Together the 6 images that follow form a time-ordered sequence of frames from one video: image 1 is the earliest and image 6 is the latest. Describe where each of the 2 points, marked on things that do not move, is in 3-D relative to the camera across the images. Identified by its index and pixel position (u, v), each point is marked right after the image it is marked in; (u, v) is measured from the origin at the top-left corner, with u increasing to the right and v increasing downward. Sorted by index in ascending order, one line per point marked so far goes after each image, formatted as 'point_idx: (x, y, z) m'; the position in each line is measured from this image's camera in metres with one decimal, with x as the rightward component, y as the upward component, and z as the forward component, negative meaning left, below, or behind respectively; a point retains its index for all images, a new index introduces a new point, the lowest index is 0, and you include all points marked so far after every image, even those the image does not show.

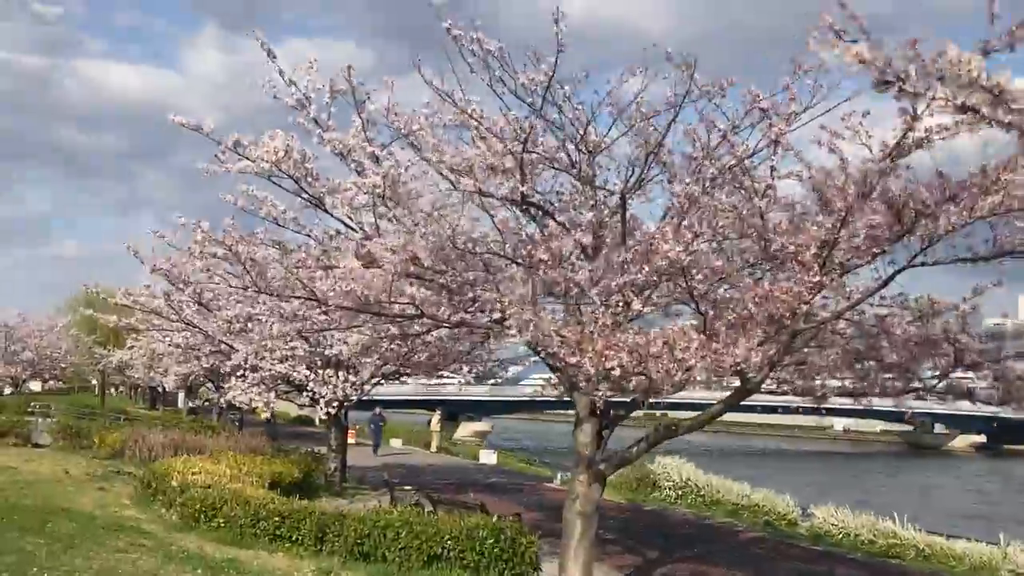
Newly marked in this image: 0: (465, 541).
0: (-0.4, -2.3, +10.5) m
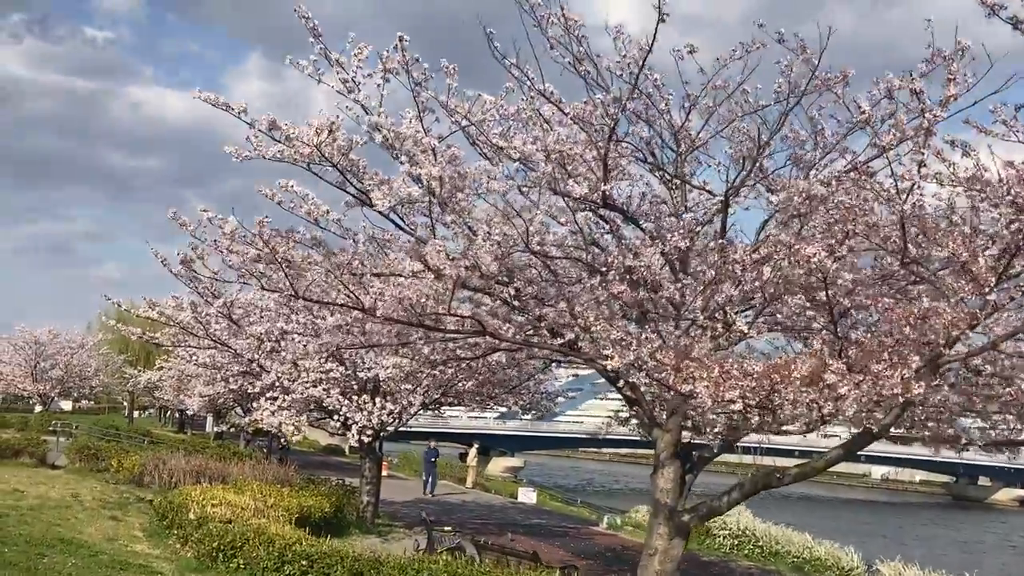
0: (+0.1, -2.5, +9.0) m
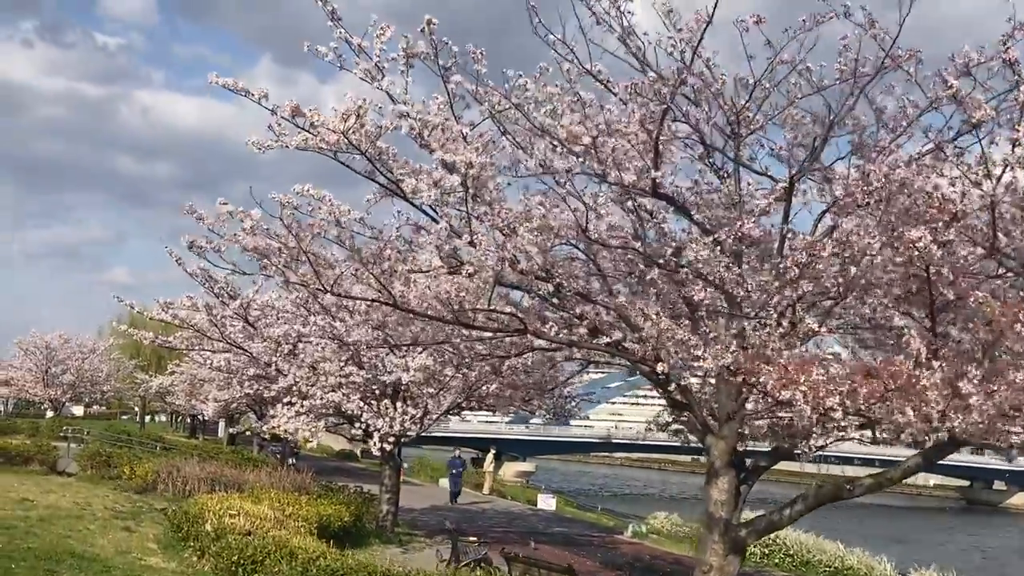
0: (+0.4, -2.4, +8.4) m
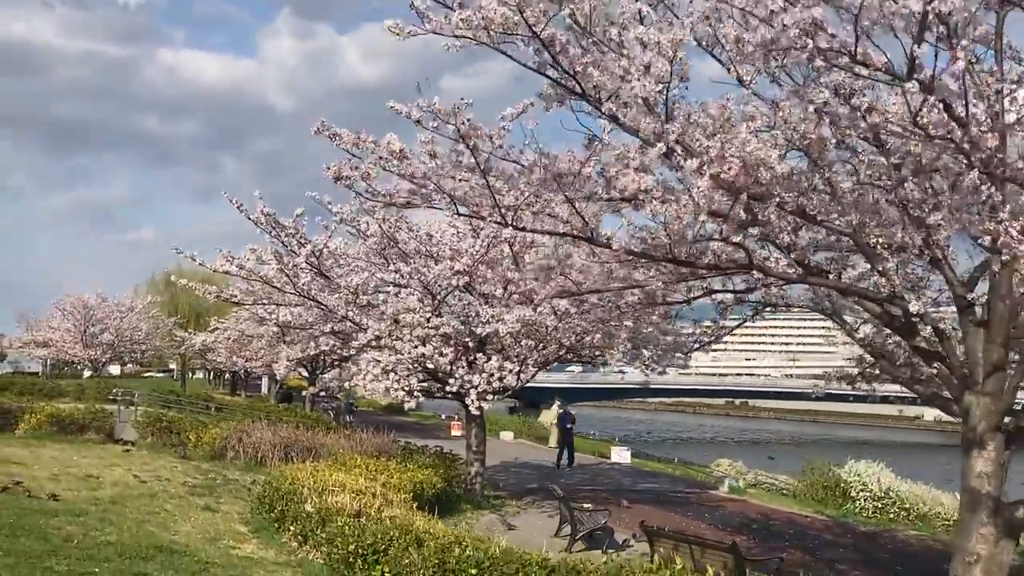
0: (+1.6, -2.0, +6.8) m
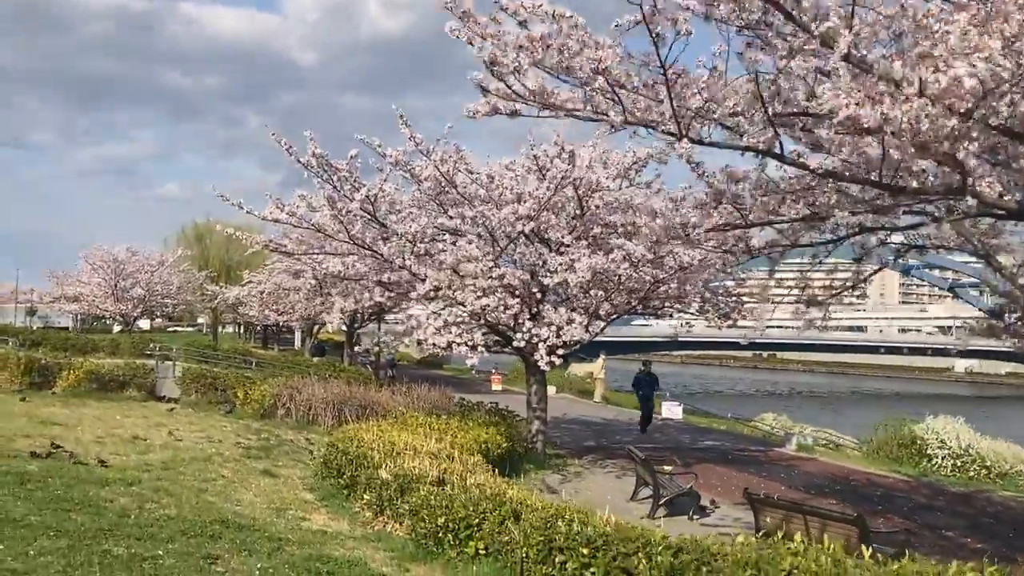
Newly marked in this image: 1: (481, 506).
0: (+2.2, -1.6, +5.9) m
1: (-0.2, -1.4, +7.4) m
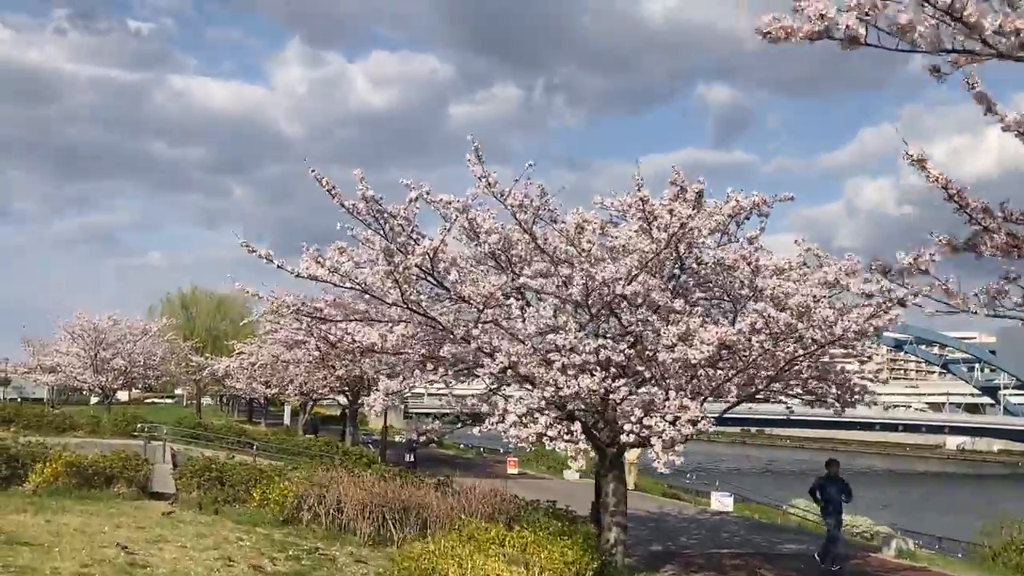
0: (+3.2, -1.9, +3.2) m
1: (+0.7, -1.8, +4.7) m
